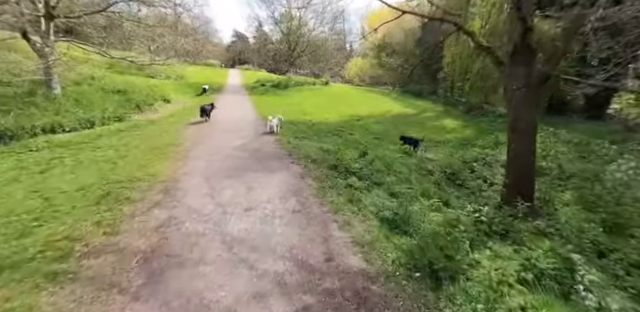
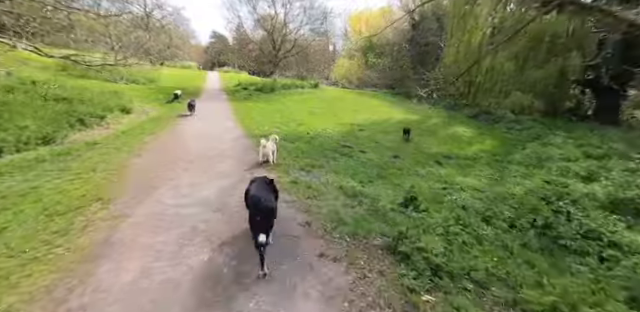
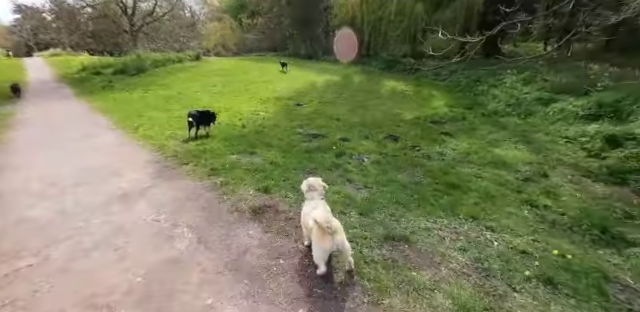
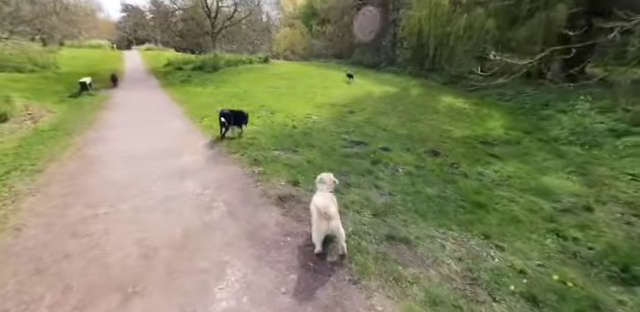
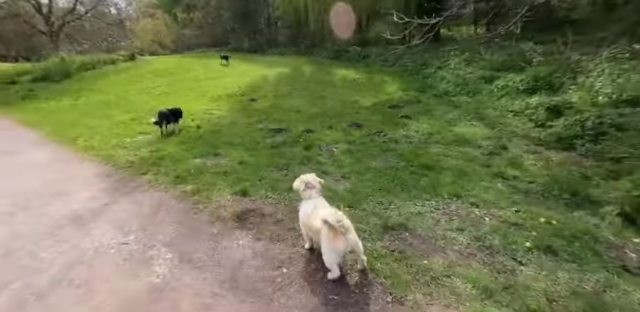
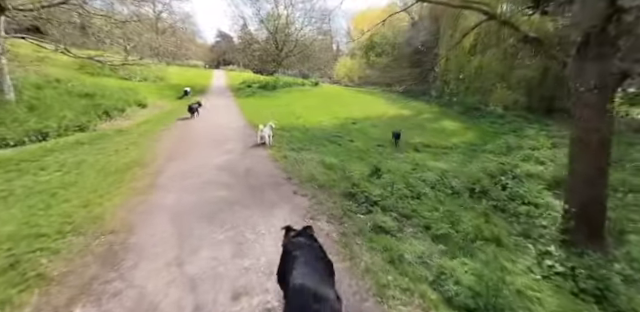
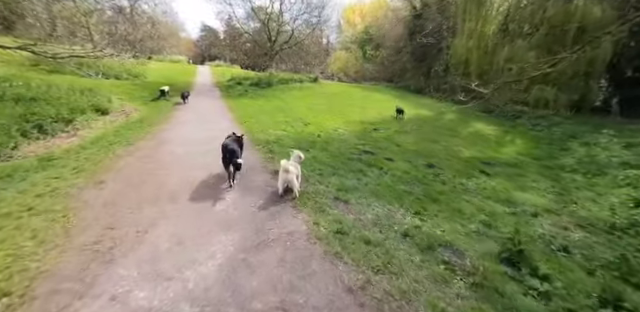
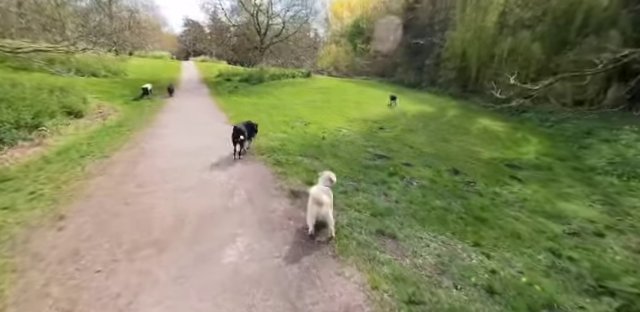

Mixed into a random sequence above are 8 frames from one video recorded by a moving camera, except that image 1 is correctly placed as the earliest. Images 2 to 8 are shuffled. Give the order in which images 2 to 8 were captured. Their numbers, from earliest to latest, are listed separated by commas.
6, 2, 7, 8, 4, 3, 5
